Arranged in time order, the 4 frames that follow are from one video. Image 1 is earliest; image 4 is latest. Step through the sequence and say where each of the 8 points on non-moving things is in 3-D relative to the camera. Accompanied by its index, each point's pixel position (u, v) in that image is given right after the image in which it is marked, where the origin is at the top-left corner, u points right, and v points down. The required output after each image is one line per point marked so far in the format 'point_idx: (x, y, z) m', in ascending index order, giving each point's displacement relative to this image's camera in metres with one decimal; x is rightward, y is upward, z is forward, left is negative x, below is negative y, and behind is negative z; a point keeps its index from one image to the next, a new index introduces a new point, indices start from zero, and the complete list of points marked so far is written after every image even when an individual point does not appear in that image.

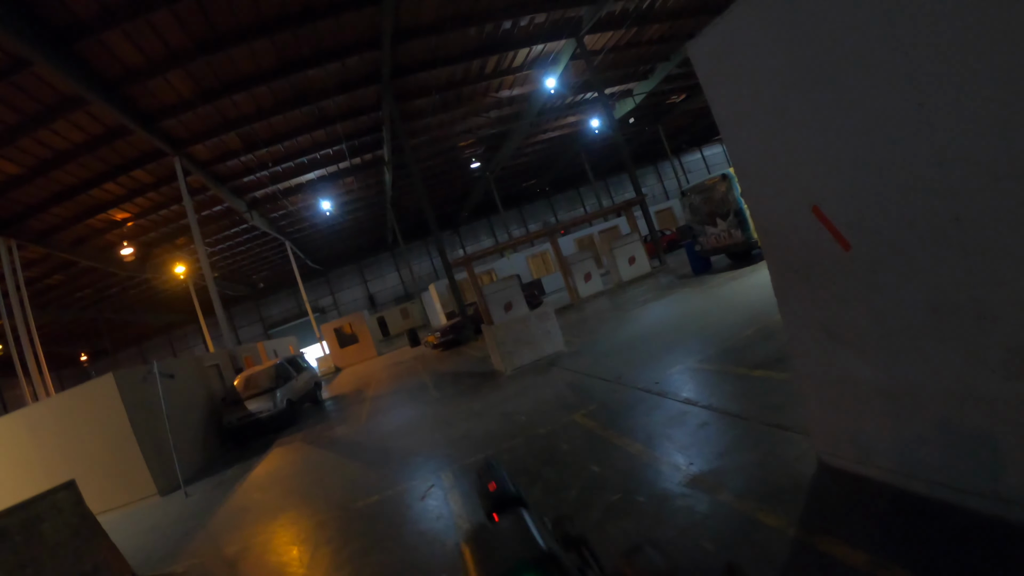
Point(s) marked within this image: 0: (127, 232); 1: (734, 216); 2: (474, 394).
0: (-12.8, +1.9, +18.4) m
1: (+5.3, +1.7, +12.5) m
2: (-0.6, -1.8, +9.7) m
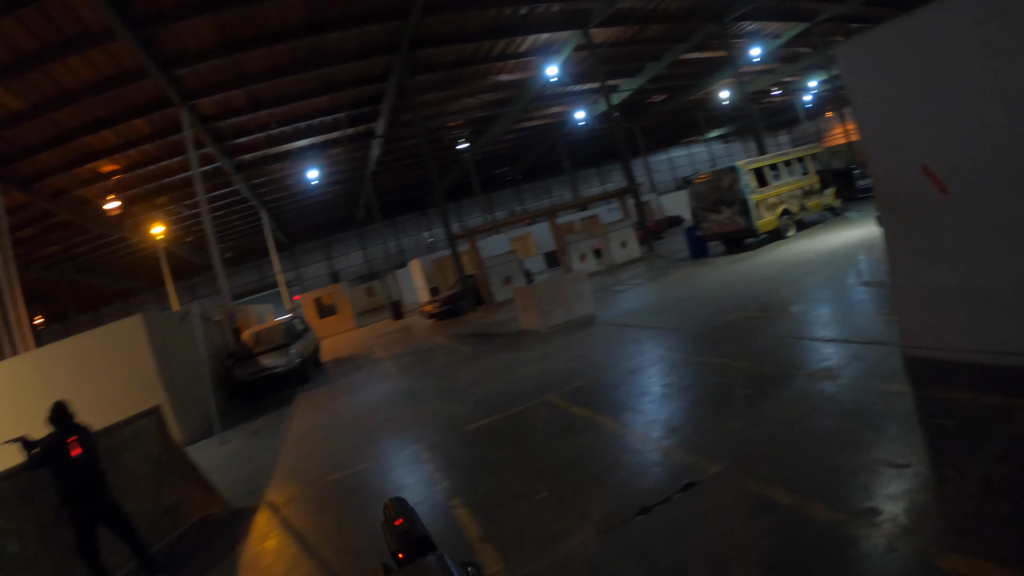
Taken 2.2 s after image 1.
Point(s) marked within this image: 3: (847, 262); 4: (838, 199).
0: (-12.9, +3.3, +17.5) m
1: (+5.8, +2.1, +13.9) m
2: (0.0, -1.1, +10.4) m
3: (+6.2, +0.5, +10.1) m
4: (+10.0, +2.7, +16.8) m
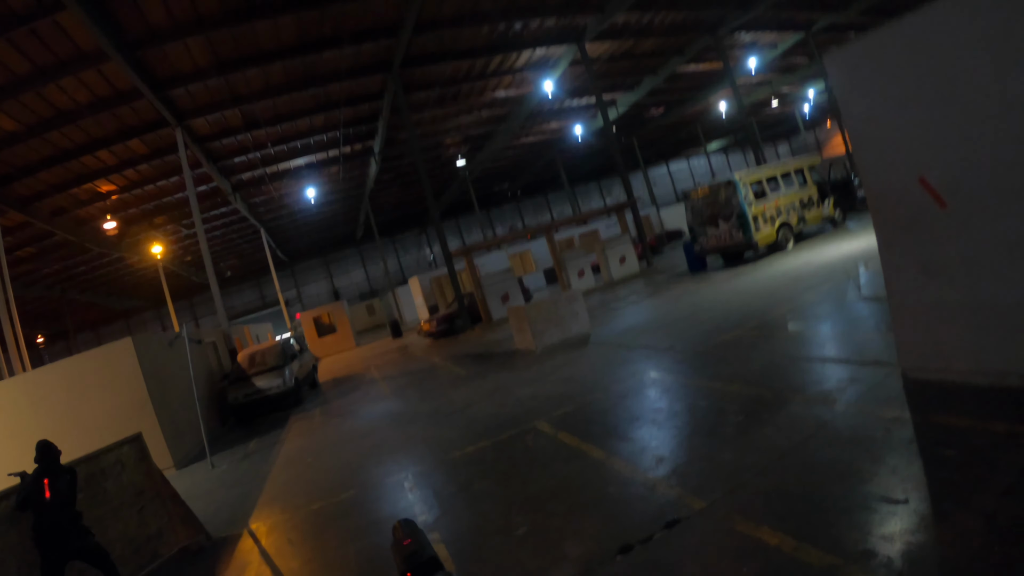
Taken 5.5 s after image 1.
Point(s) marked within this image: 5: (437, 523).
0: (-13.0, +2.6, +17.6) m
1: (+5.6, +1.8, +13.7) m
2: (-0.1, -1.5, +10.2) m
3: (+6.1, +0.3, +9.9) m
4: (+9.9, +2.4, +16.5) m
5: (-0.7, -2.1, +4.8) m
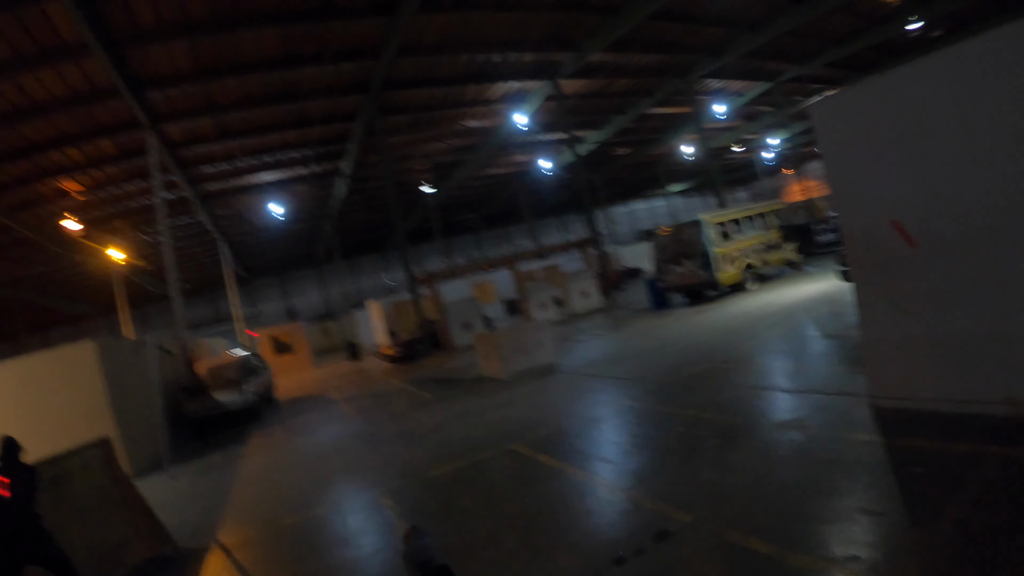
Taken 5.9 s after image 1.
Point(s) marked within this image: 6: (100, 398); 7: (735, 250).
0: (-13.9, +2.4, +16.7) m
1: (+4.9, +0.9, +14.2) m
2: (-0.7, -1.9, +10.1) m
3: (+5.6, -0.4, +10.4) m
4: (+8.9, +1.1, +17.4) m
5: (-0.9, -2.2, +4.6) m
6: (-7.7, -2.2, +9.7) m
7: (+6.0, +1.1, +14.8) m
